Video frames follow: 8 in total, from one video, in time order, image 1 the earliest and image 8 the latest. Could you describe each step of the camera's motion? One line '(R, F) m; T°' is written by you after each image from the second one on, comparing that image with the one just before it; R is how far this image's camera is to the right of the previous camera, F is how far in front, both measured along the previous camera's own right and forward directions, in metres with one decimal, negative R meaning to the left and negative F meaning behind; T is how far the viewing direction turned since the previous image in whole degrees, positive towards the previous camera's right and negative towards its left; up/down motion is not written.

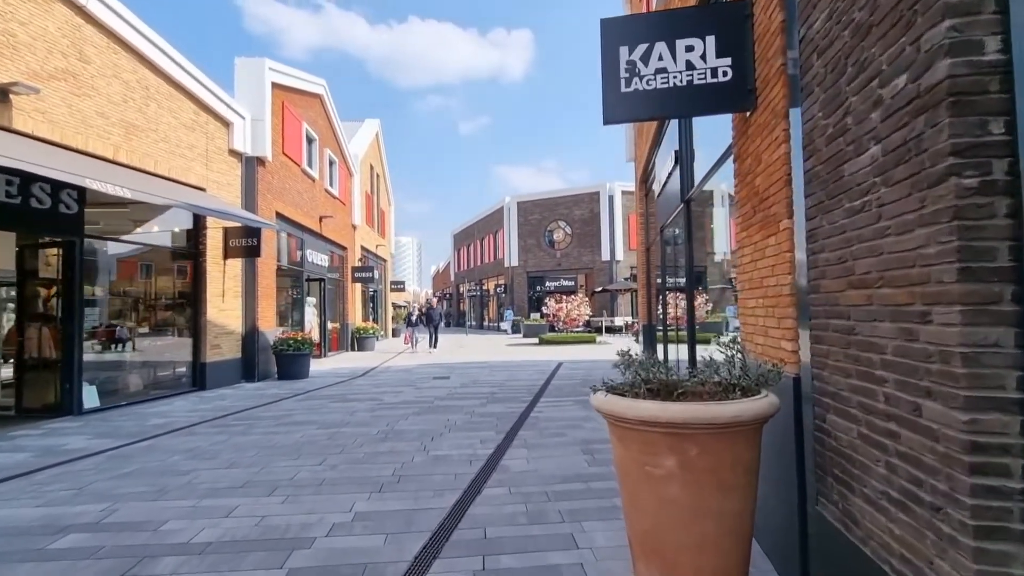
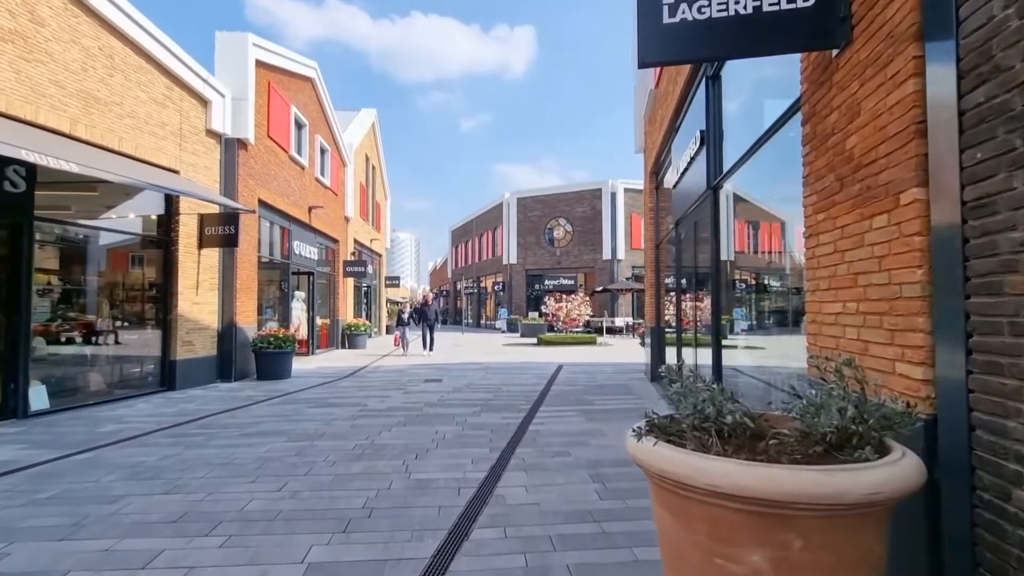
(0.0, +0.9) m; 0°
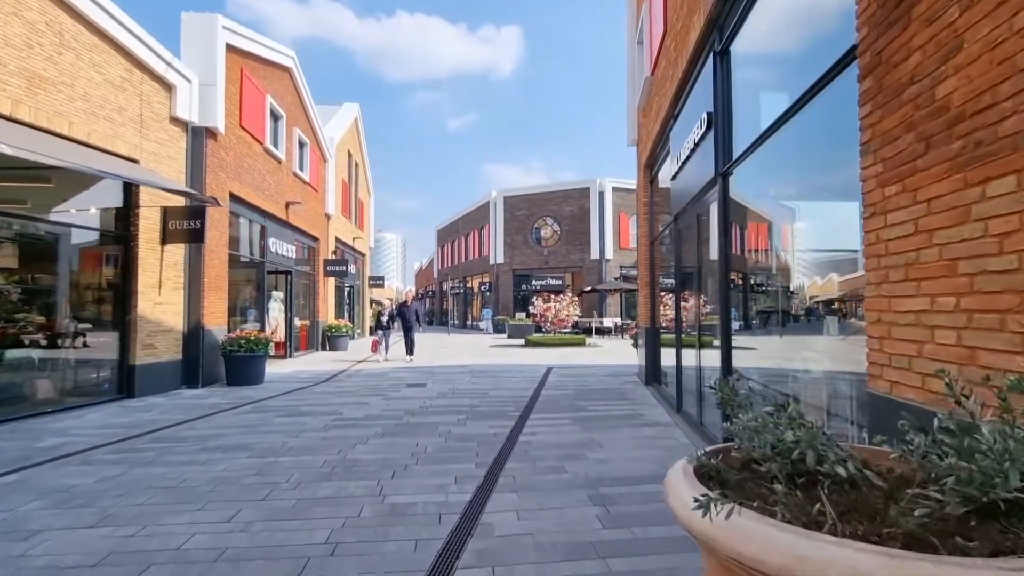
(0.0, +0.6) m; +2°
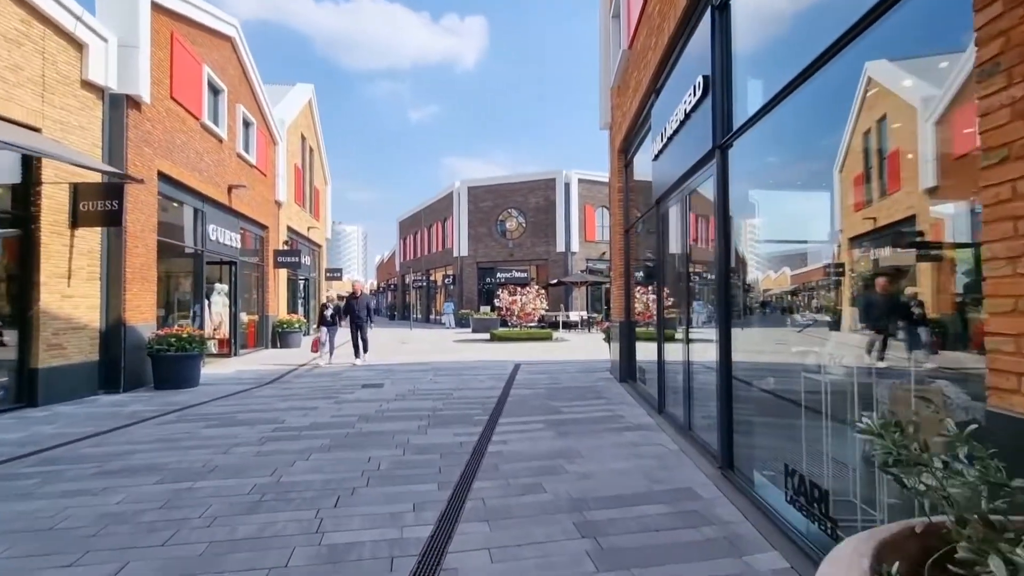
(0.0, +0.8) m; +4°
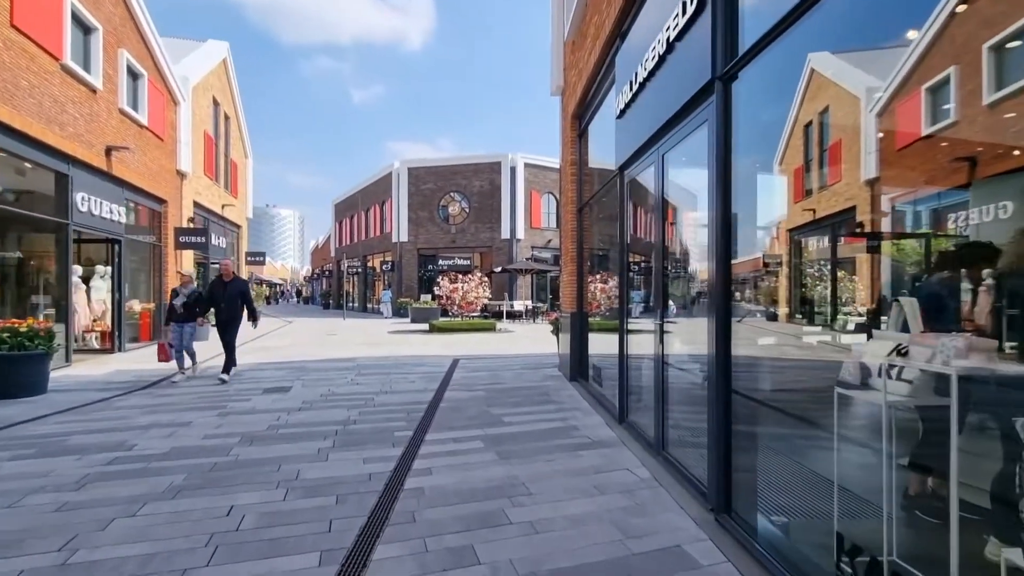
(+0.1, +1.4) m; +6°
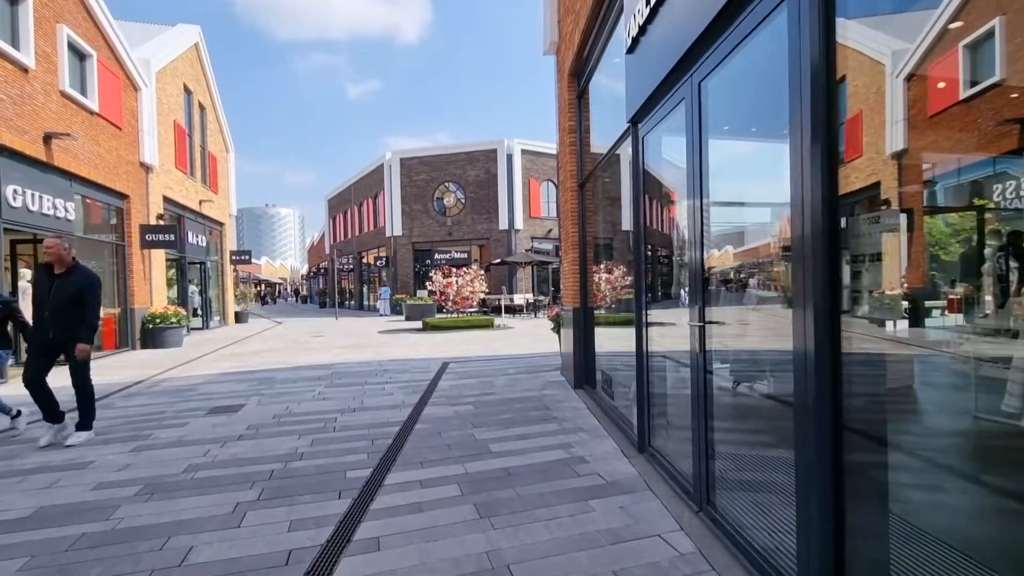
(+0.2, +1.4) m; 0°
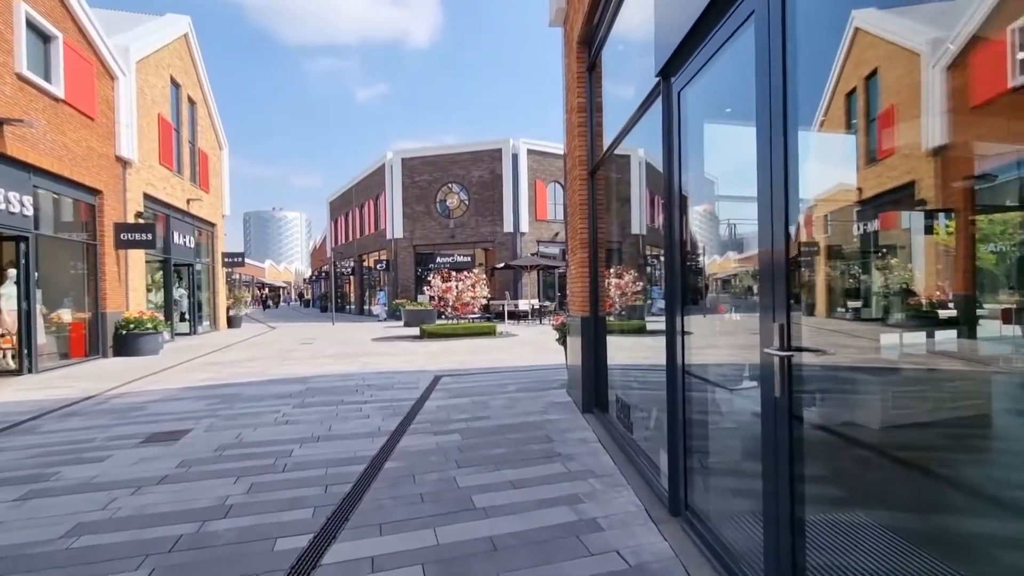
(+0.1, +1.1) m; -1°
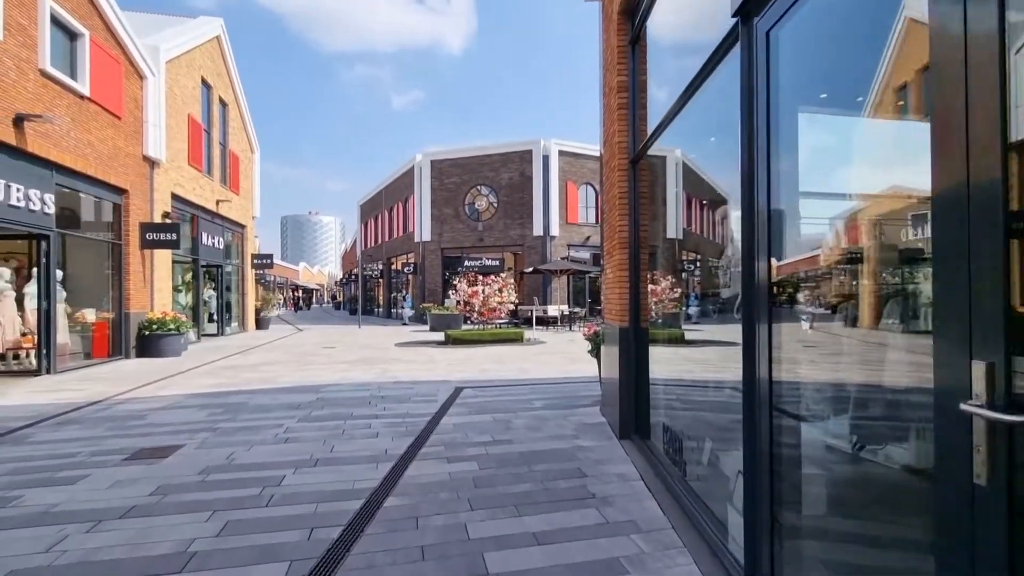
(0.0, +0.8) m; -3°
